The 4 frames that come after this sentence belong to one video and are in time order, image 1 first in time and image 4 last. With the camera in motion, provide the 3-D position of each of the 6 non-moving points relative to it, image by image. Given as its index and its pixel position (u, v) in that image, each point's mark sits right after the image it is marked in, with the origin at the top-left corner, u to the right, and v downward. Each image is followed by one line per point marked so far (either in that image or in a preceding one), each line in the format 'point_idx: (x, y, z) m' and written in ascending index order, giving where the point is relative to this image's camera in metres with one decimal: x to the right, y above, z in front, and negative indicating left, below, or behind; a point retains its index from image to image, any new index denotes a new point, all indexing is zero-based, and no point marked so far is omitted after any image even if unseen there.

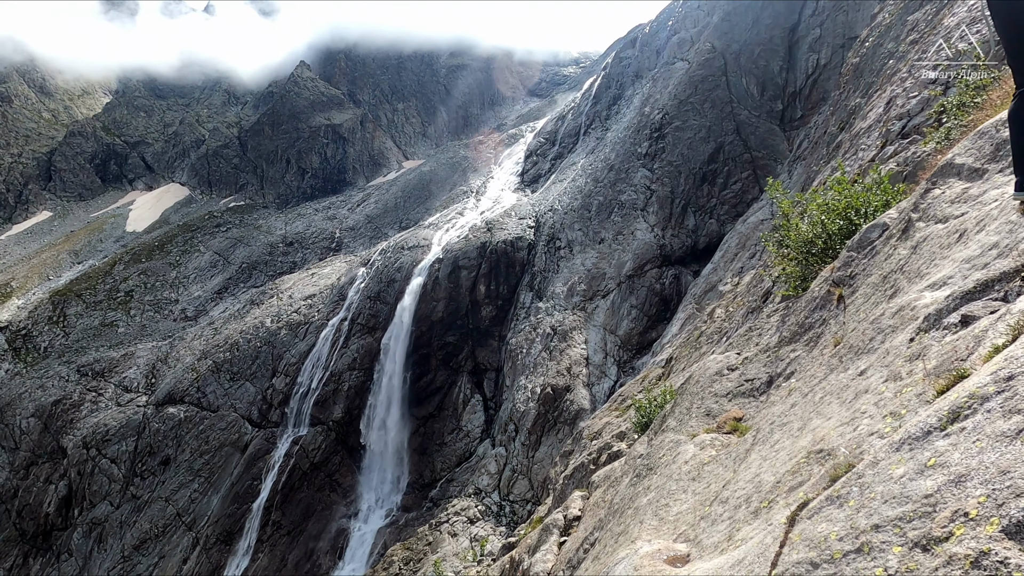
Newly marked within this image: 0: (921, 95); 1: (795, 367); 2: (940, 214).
0: (+9.5, +4.7, +15.1) m
1: (+3.0, -0.9, +7.1) m
2: (+3.6, +0.6, +5.6) m
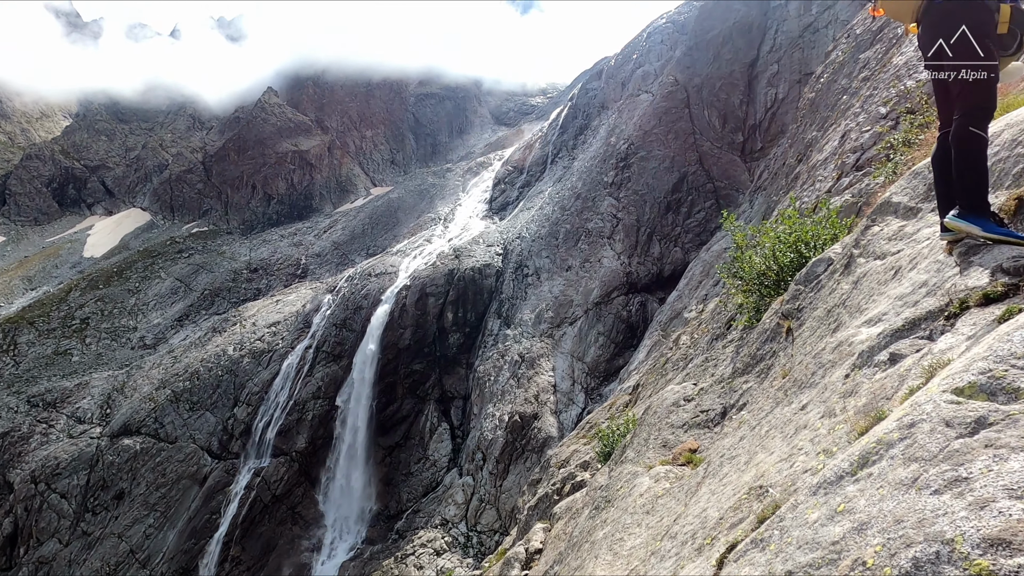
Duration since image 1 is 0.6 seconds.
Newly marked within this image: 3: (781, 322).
0: (+8.6, +4.0, +15.7) m
1: (+2.6, -1.2, +7.2) m
2: (+3.2, +0.3, +5.8) m
3: (+3.0, -0.4, +7.4) m
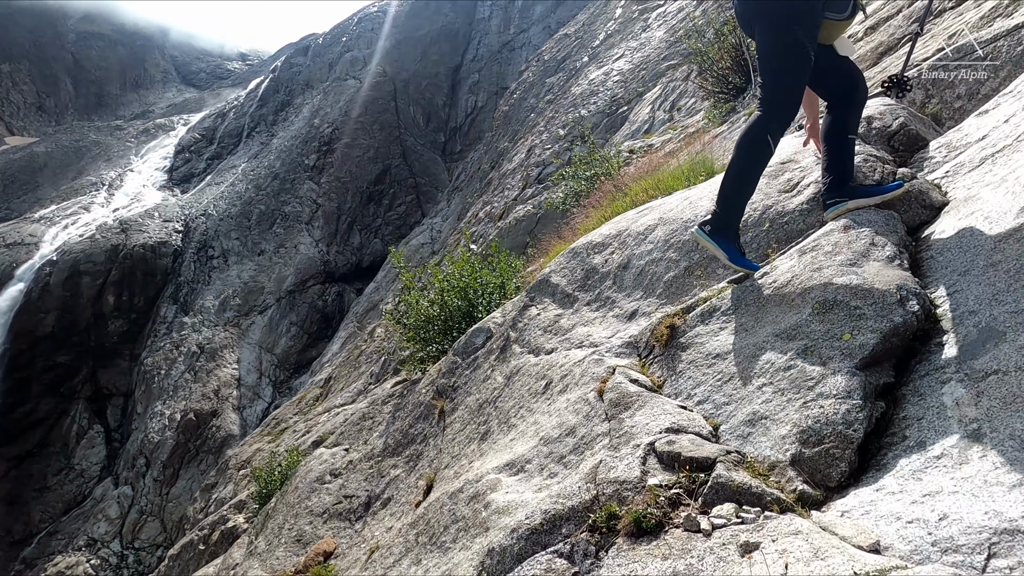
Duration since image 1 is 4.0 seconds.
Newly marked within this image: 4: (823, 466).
0: (+0.9, +3.3, +16.3) m
1: (-1.1, -1.9, +6.1) m
2: (+0.2, -0.4, +5.0) m
3: (-0.7, -1.1, +6.4) m
4: (+1.1, -0.6, +2.4) m
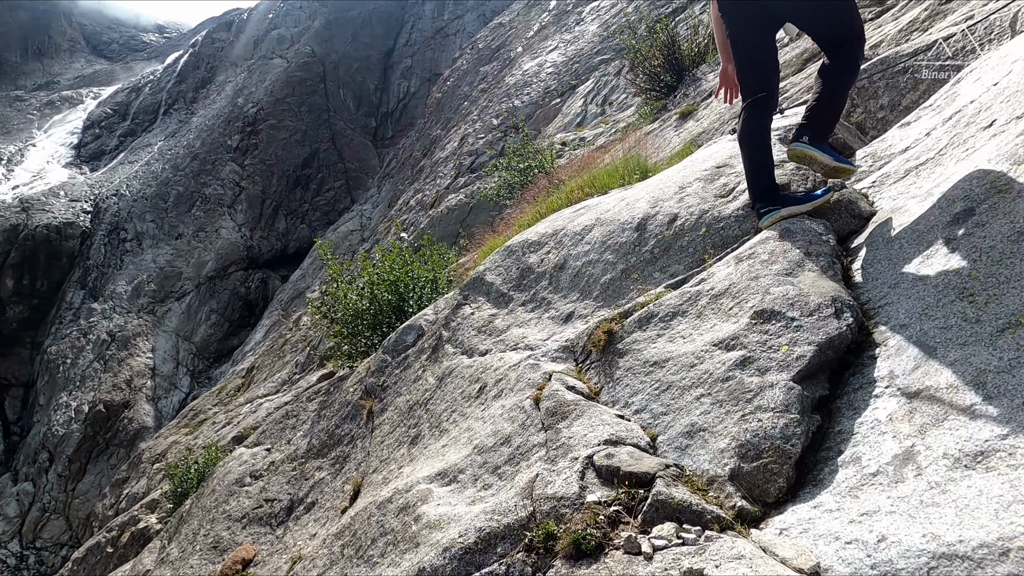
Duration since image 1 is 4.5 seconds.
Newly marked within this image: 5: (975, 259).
0: (-0.8, +3.5, +16.1) m
1: (-1.7, -1.8, +5.8) m
2: (-0.3, -0.4, +4.9) m
3: (-1.4, -1.0, +6.1) m
4: (+0.9, -0.7, +2.4) m
5: (+1.8, +0.1, +2.6) m
